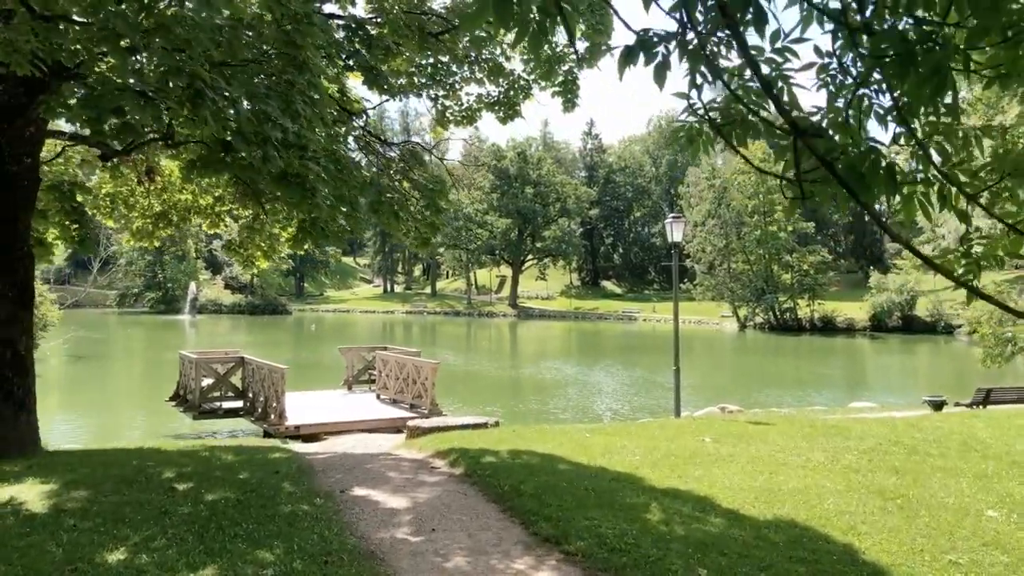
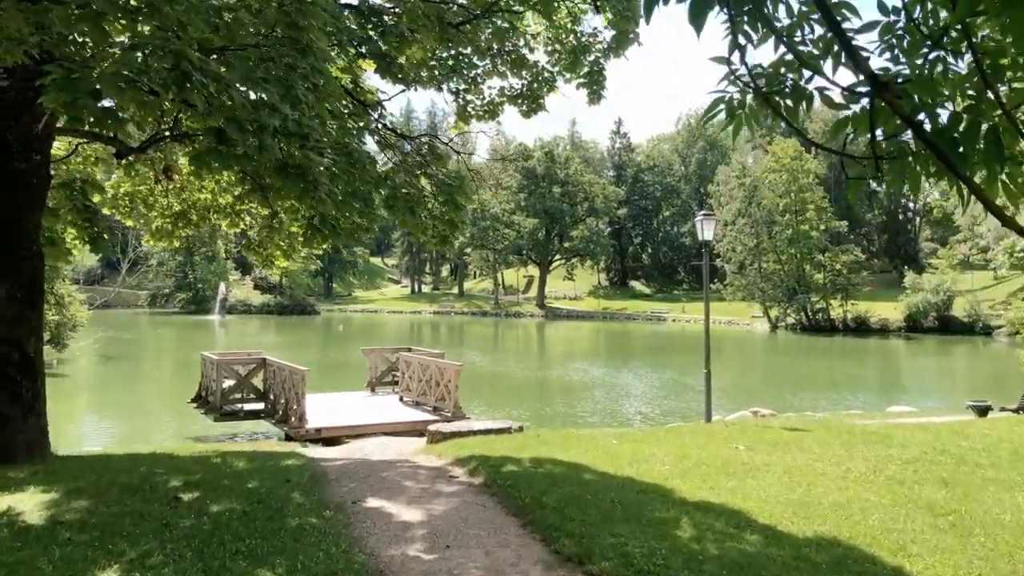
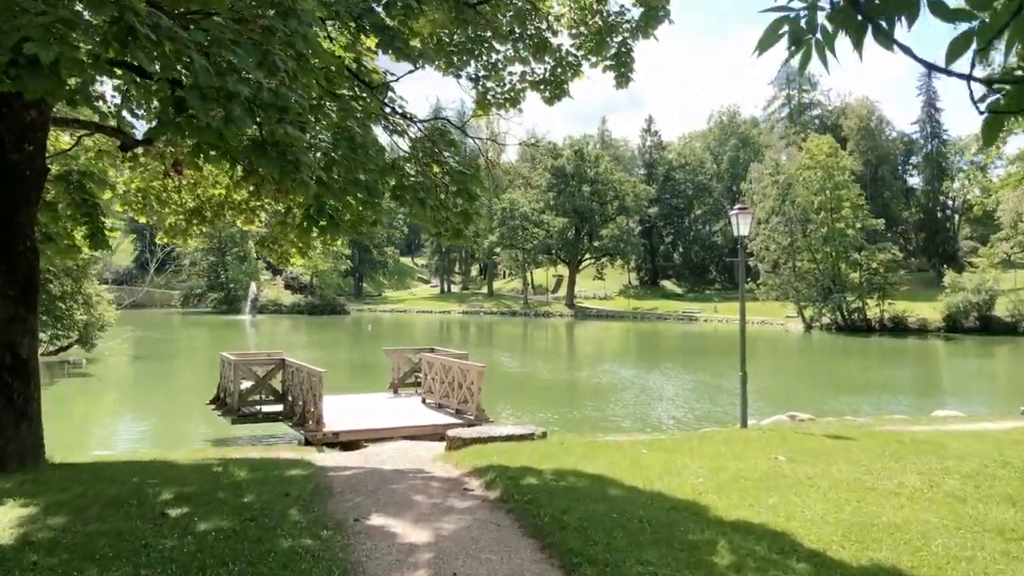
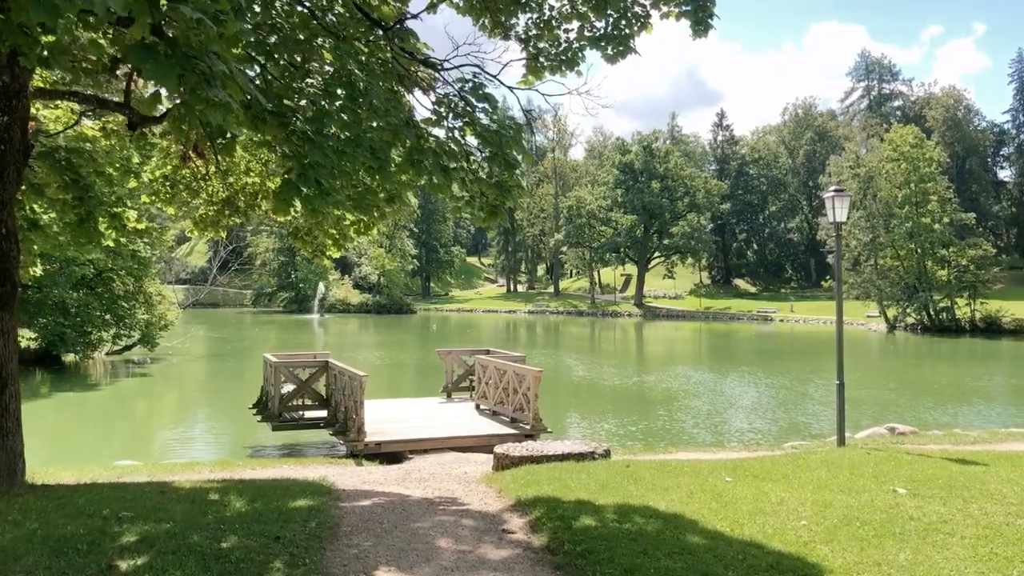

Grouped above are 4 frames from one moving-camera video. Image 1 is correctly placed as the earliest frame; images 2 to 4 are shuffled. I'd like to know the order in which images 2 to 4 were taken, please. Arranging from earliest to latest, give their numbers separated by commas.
2, 3, 4
